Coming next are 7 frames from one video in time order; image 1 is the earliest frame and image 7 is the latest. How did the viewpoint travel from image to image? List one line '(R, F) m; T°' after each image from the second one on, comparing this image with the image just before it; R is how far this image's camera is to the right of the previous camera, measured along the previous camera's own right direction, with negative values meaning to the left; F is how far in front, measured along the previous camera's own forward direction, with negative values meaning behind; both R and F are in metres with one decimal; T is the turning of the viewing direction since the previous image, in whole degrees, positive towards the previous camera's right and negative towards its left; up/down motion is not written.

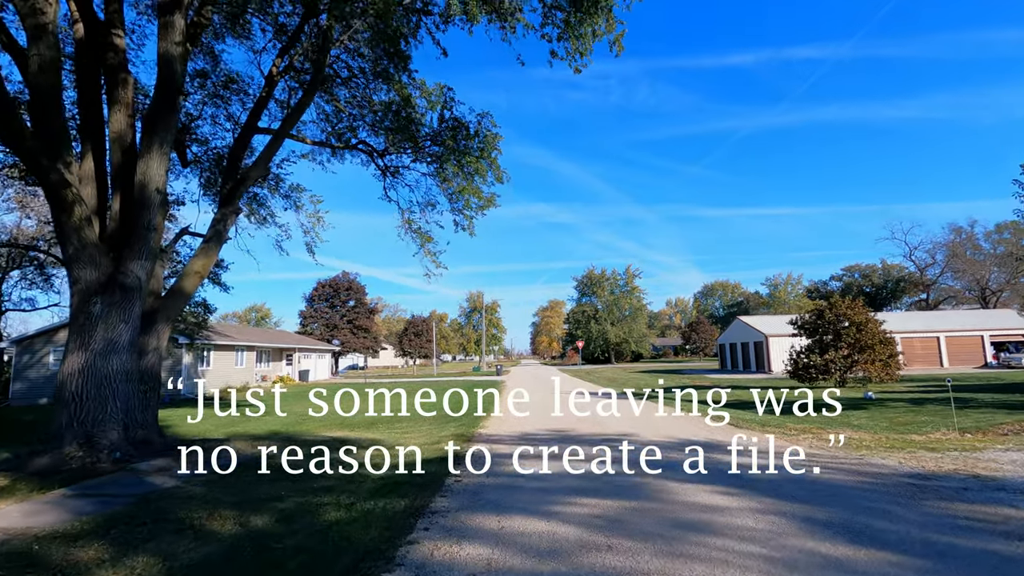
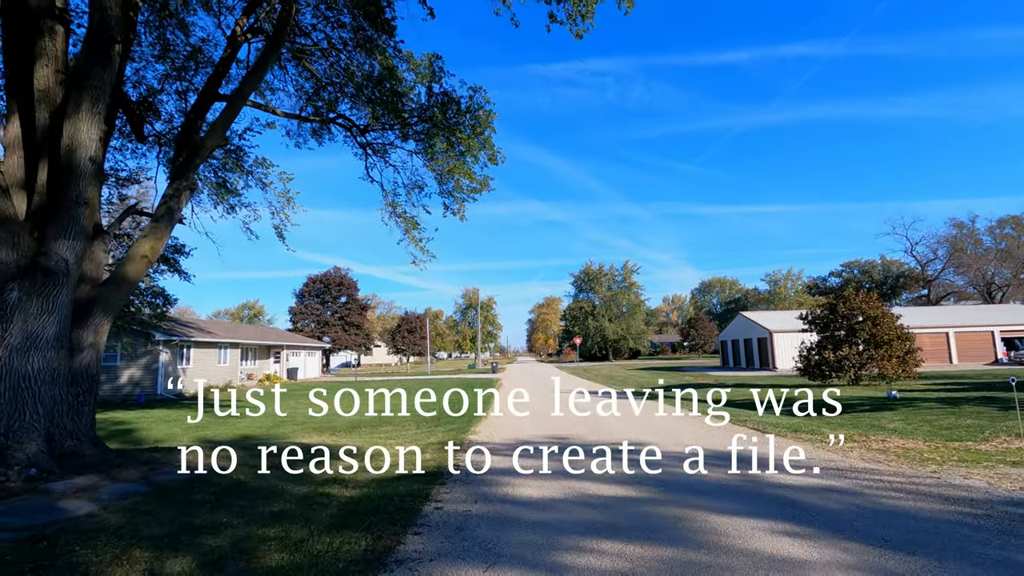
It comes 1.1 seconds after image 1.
(0.0, +1.2) m; 0°
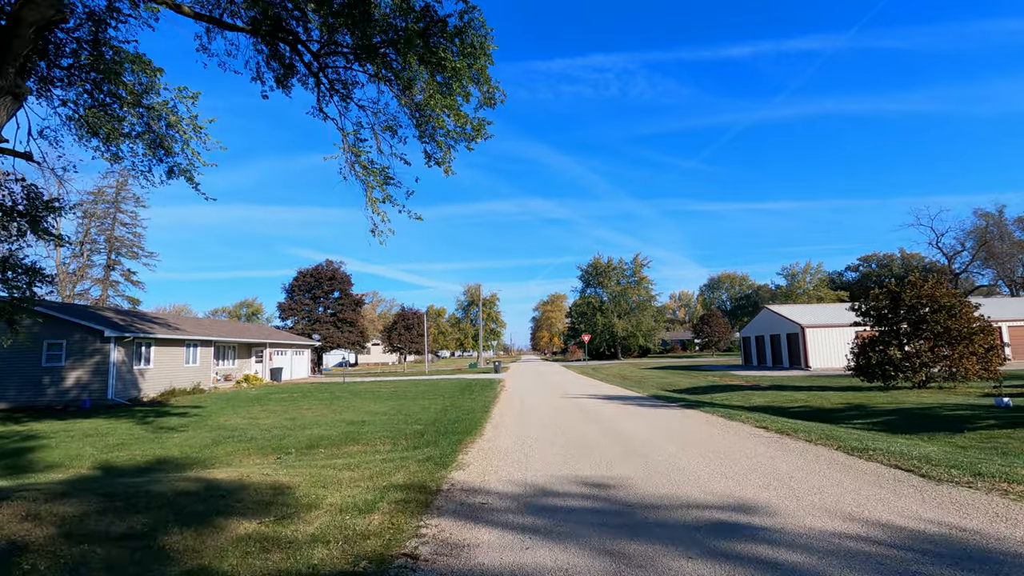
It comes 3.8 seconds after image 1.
(0.0, +3.1) m; 0°
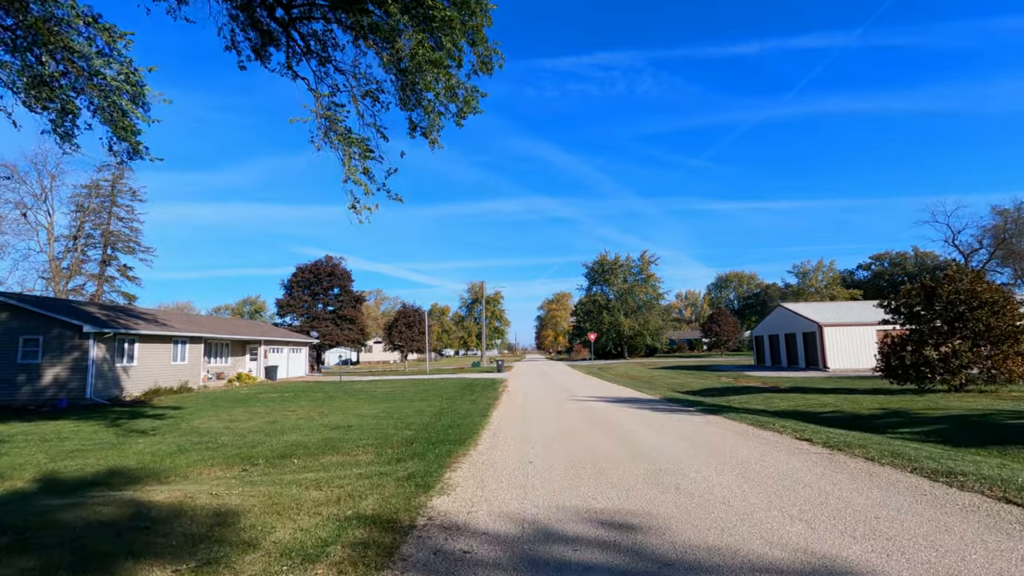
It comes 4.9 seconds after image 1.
(+0.1, +1.2) m; -1°
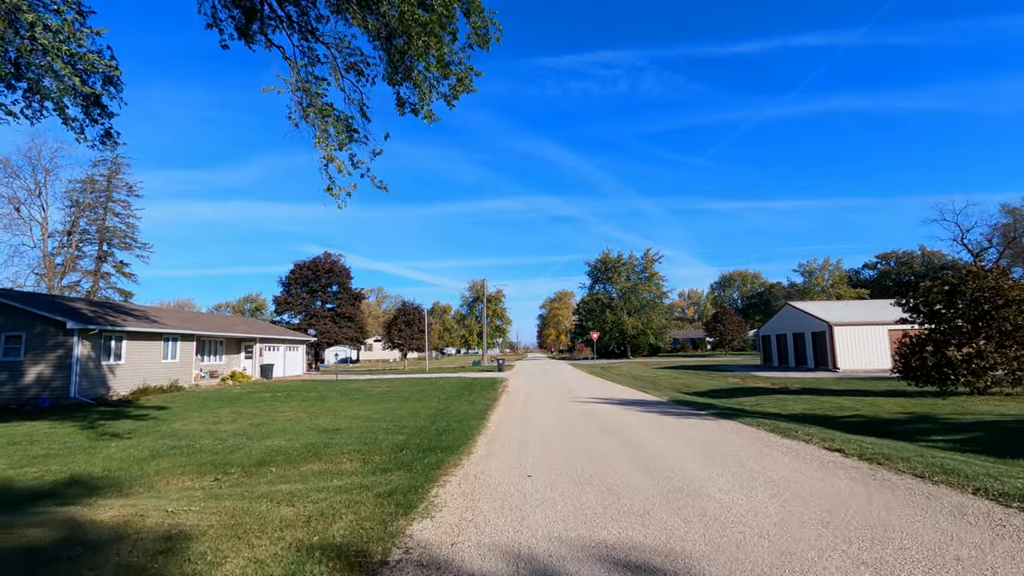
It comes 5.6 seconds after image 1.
(+0.1, +0.7) m; 0°
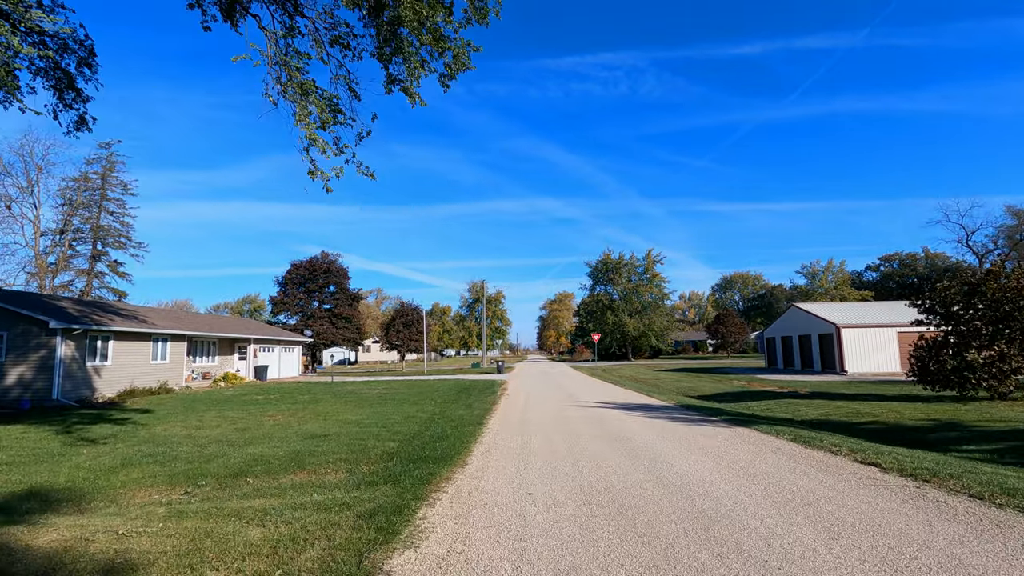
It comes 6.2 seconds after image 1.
(0.0, +0.7) m; 0°
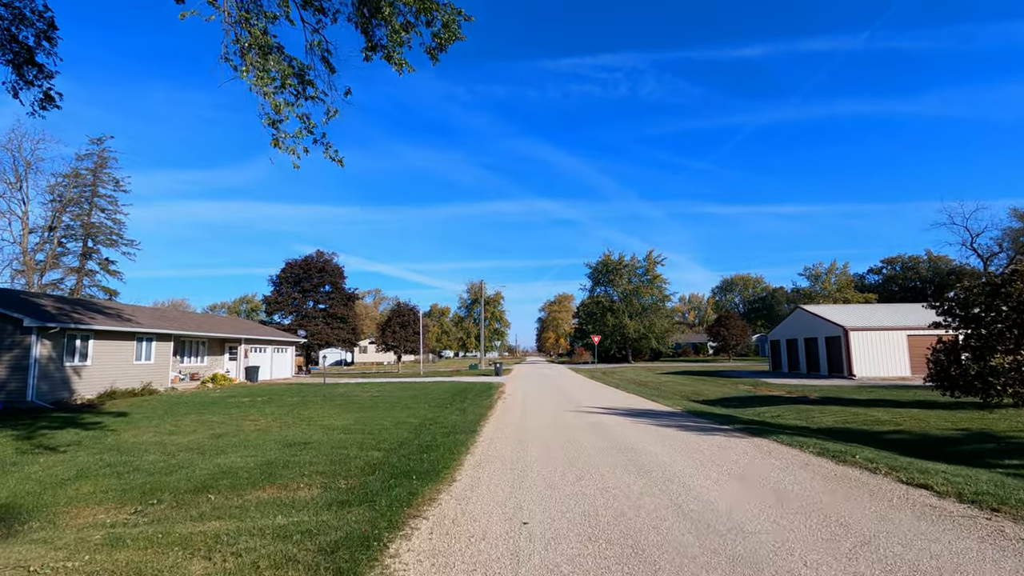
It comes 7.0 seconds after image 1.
(0.0, +0.8) m; 0°
